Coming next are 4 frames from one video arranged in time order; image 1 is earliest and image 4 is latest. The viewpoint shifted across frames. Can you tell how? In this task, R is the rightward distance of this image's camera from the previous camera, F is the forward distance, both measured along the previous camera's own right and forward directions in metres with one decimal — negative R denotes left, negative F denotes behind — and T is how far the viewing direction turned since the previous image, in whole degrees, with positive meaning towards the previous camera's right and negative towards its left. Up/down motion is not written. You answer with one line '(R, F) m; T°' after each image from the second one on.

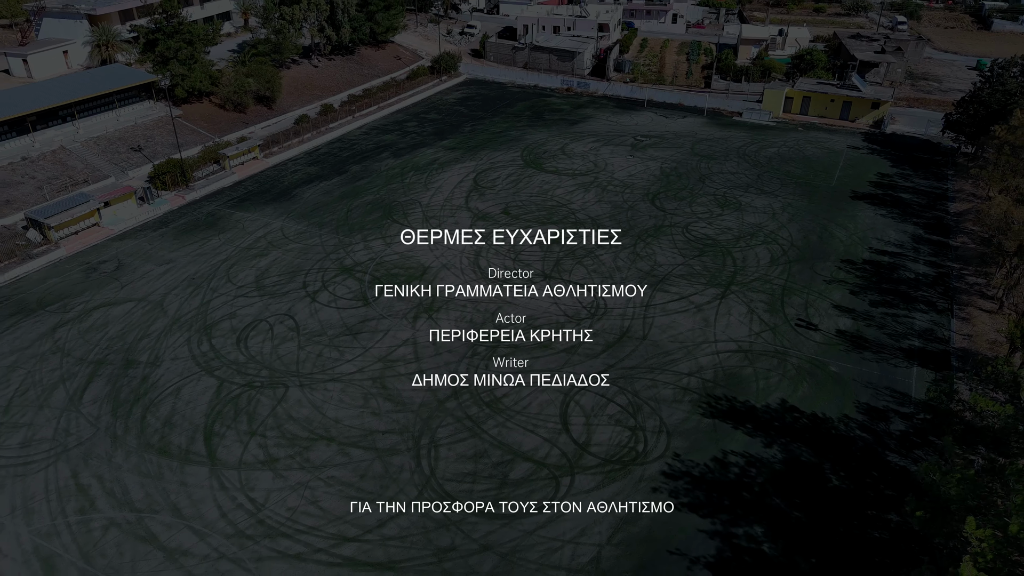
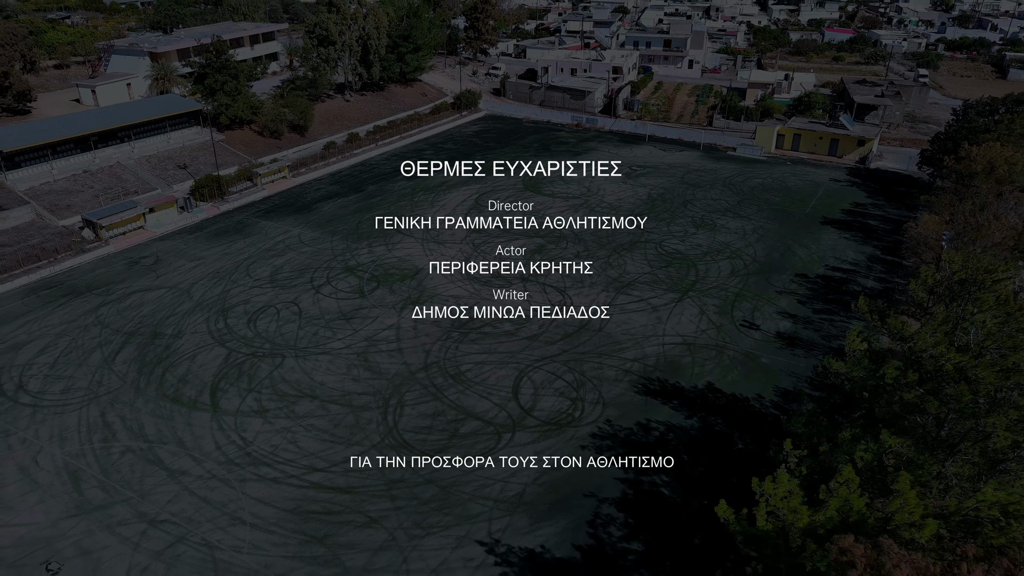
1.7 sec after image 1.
(+2.5, -2.9) m; -3°
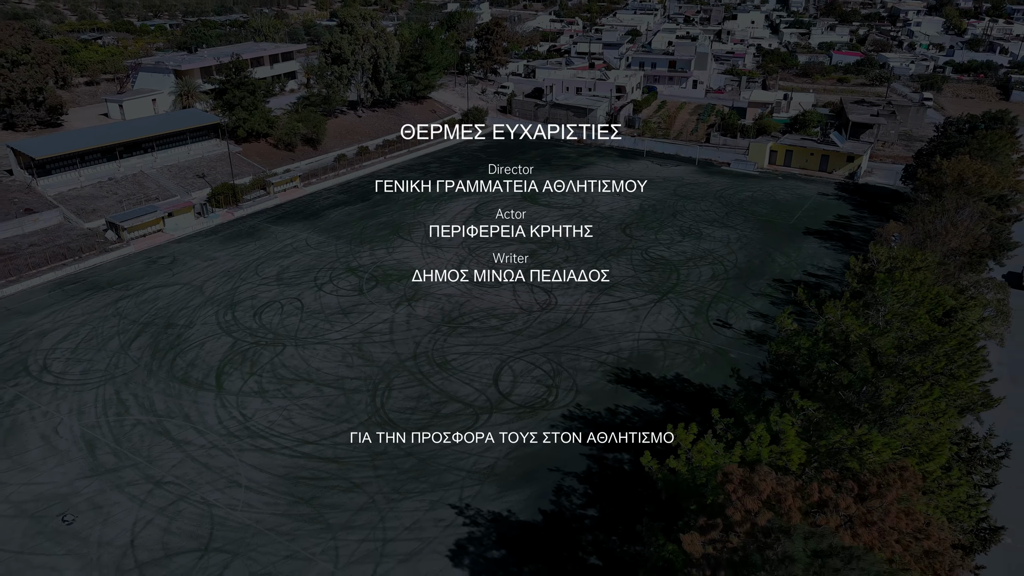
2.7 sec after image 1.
(+1.2, -1.6) m; -1°
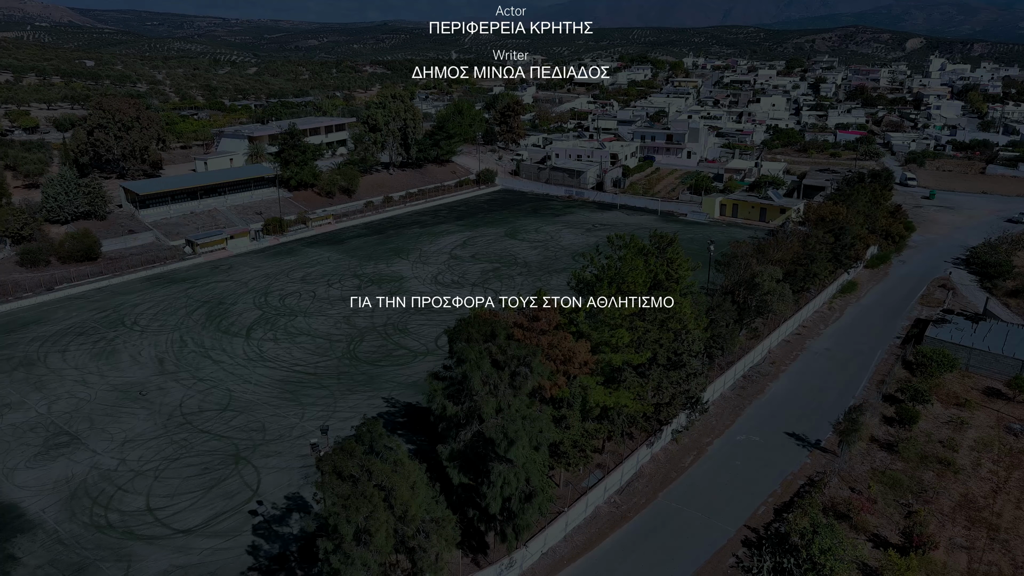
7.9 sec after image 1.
(+6.0, -8.8) m; -5°
